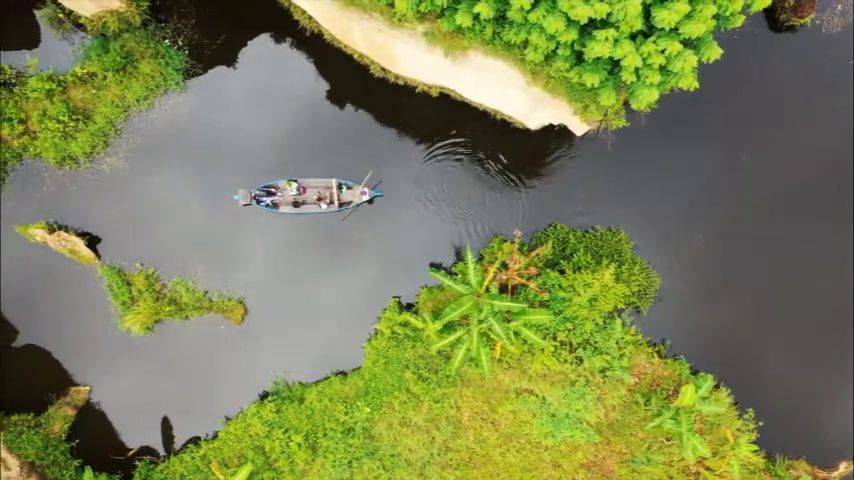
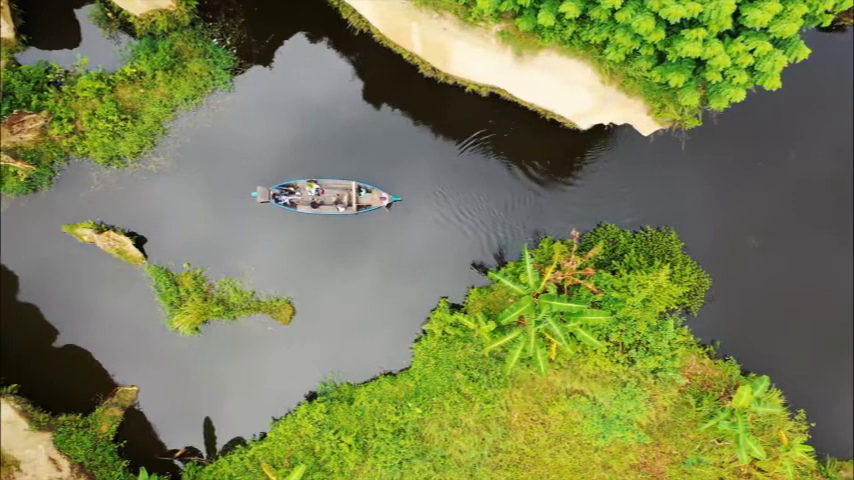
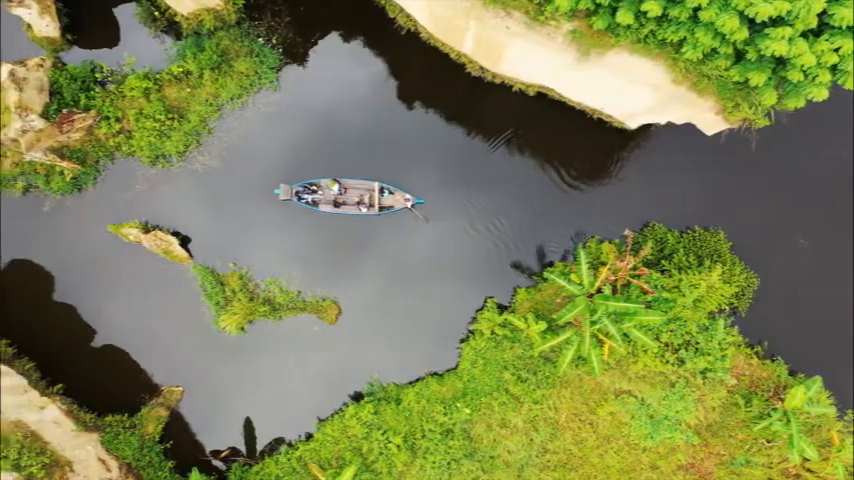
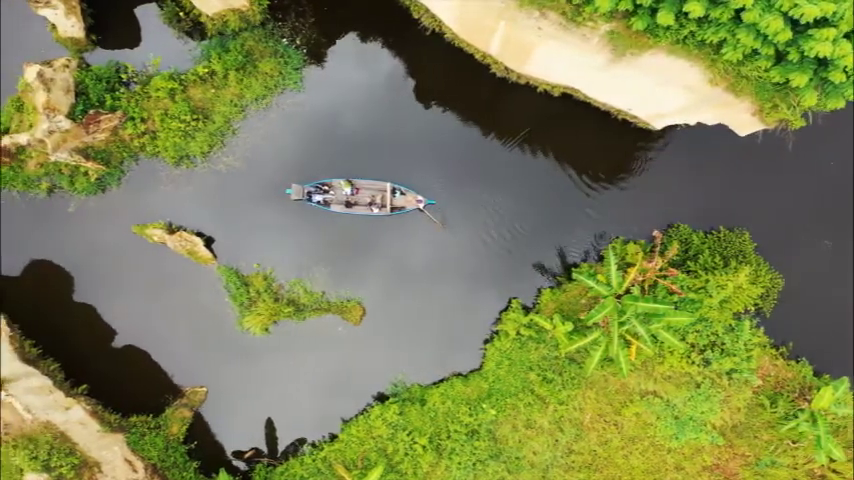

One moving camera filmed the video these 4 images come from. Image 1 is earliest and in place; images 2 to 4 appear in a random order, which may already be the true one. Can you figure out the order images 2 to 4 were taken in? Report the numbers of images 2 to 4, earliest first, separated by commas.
2, 3, 4
